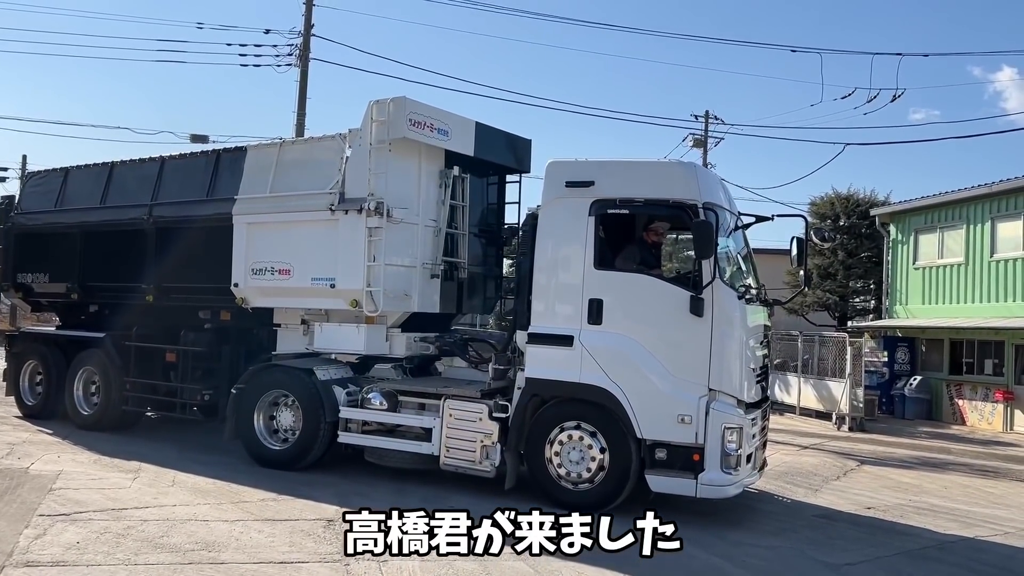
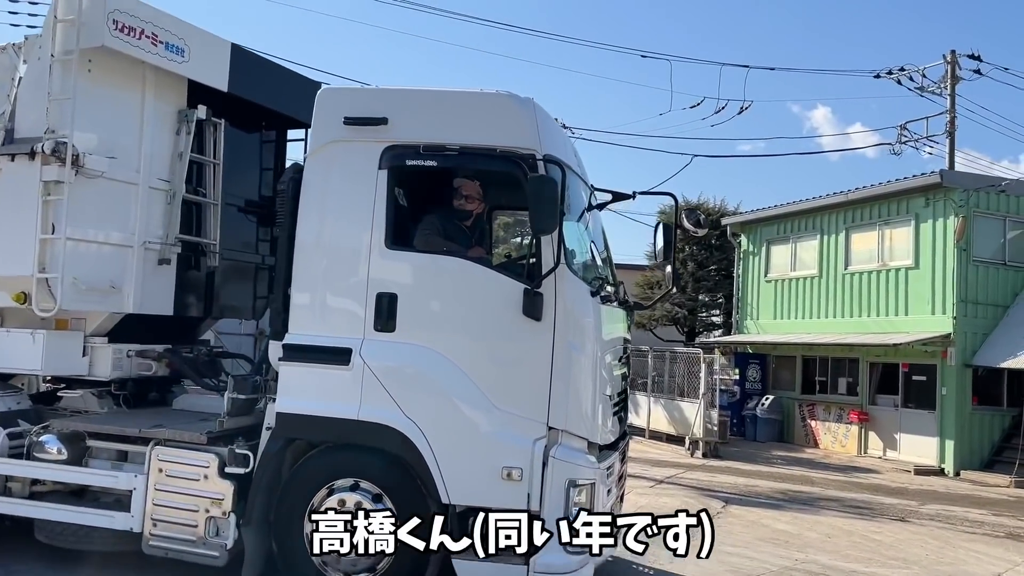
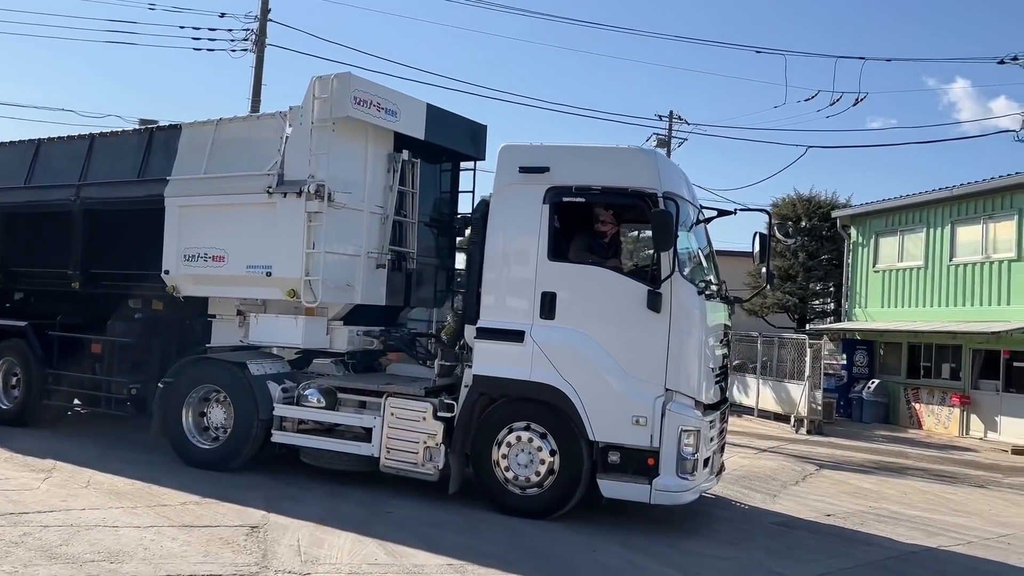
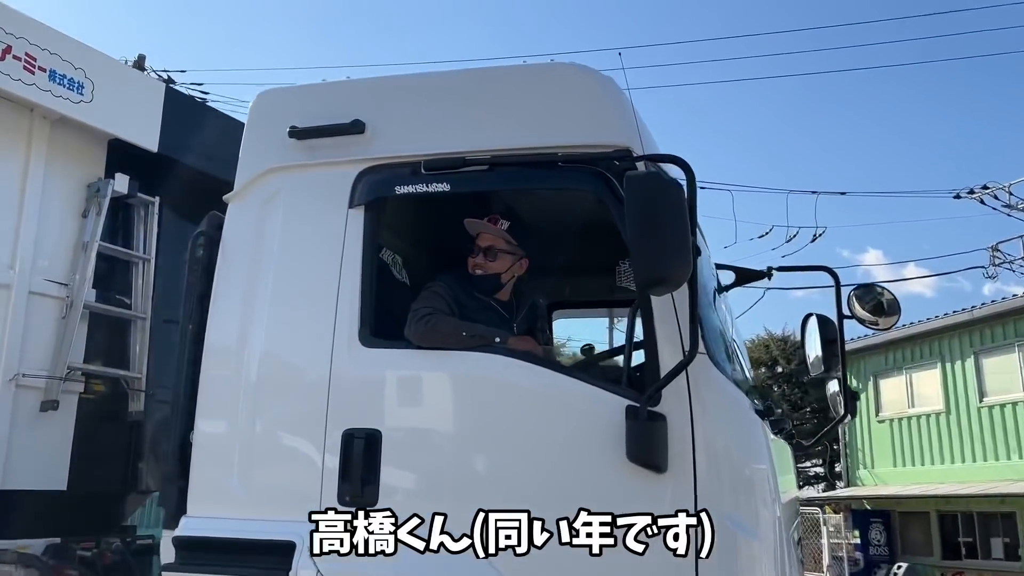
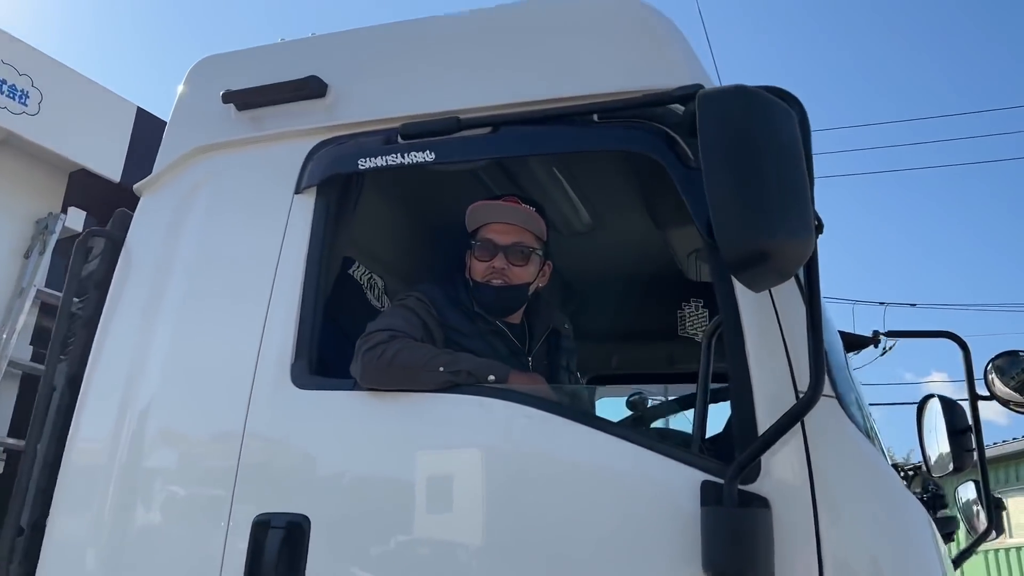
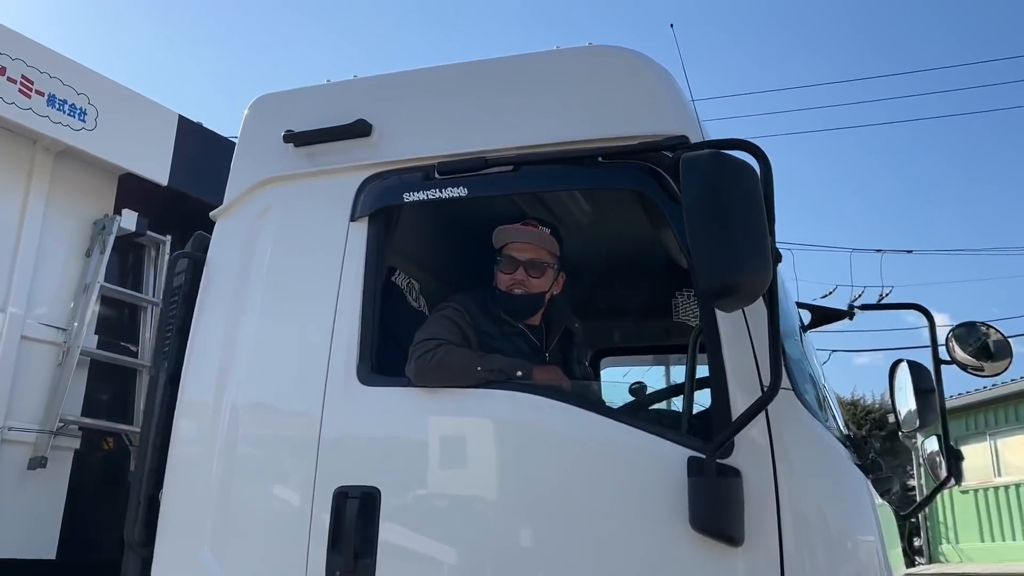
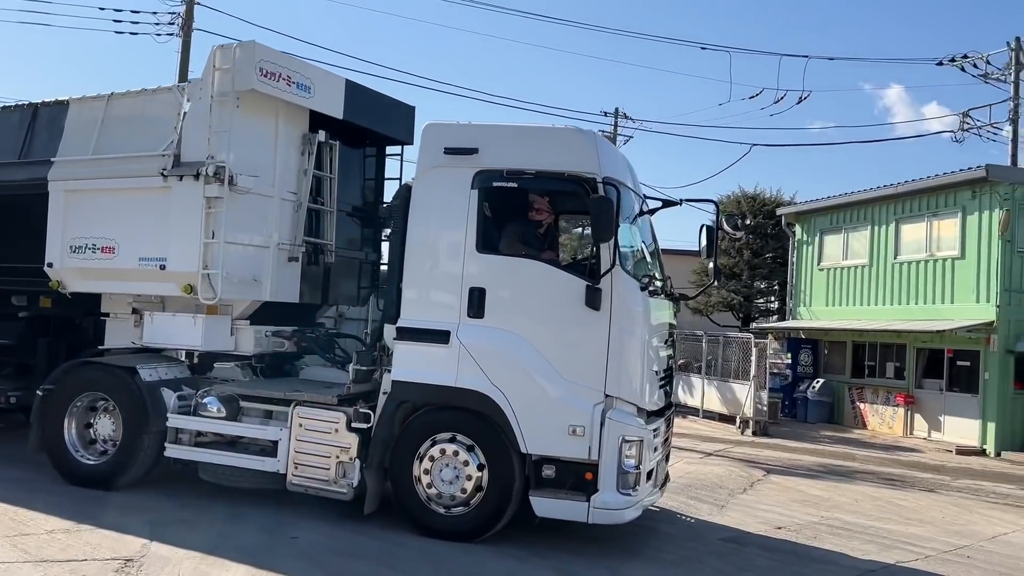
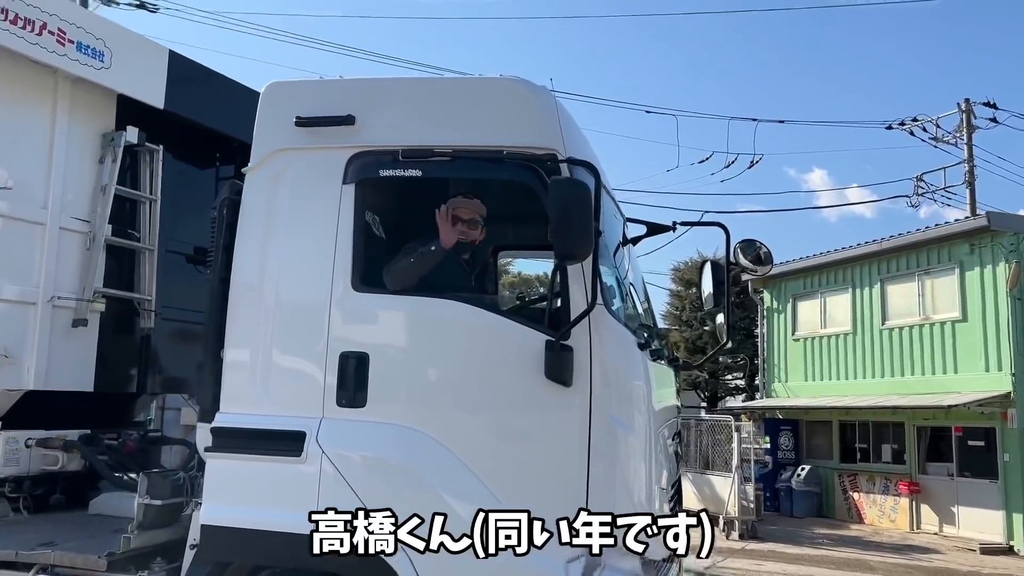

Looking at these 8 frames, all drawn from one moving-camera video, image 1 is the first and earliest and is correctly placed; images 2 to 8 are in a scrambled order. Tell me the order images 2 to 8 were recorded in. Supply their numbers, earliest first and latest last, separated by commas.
3, 7, 2, 8, 4, 6, 5
